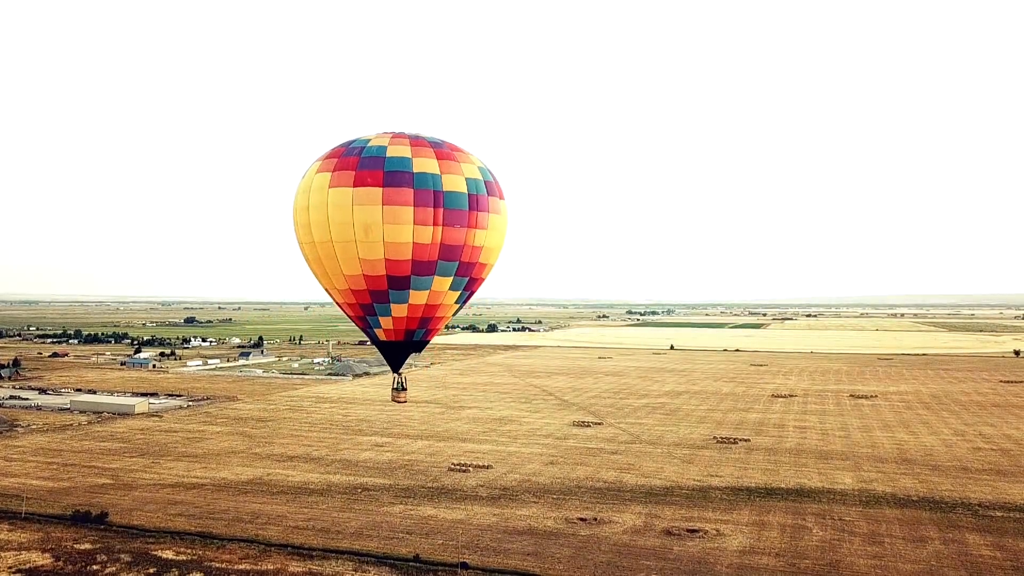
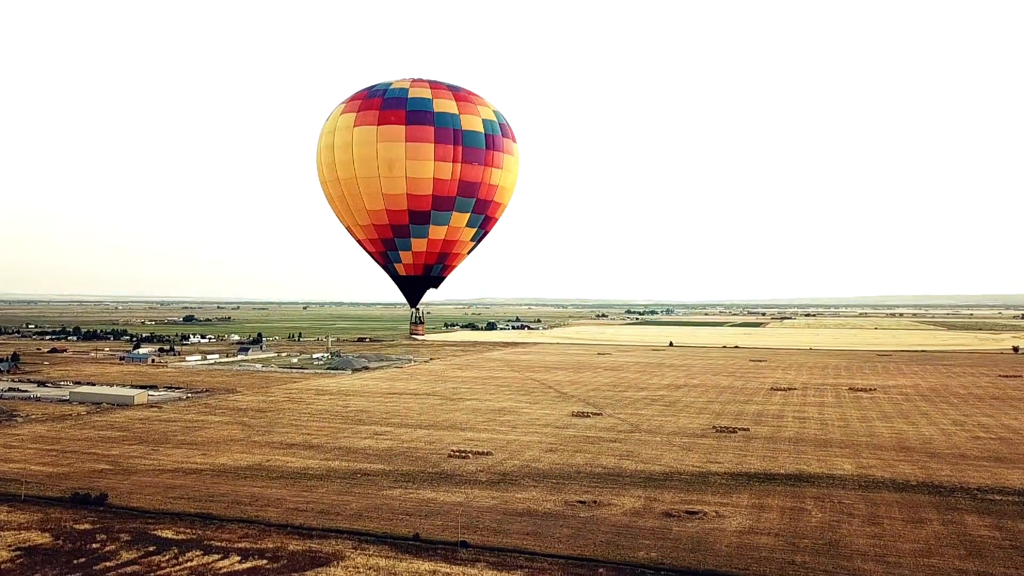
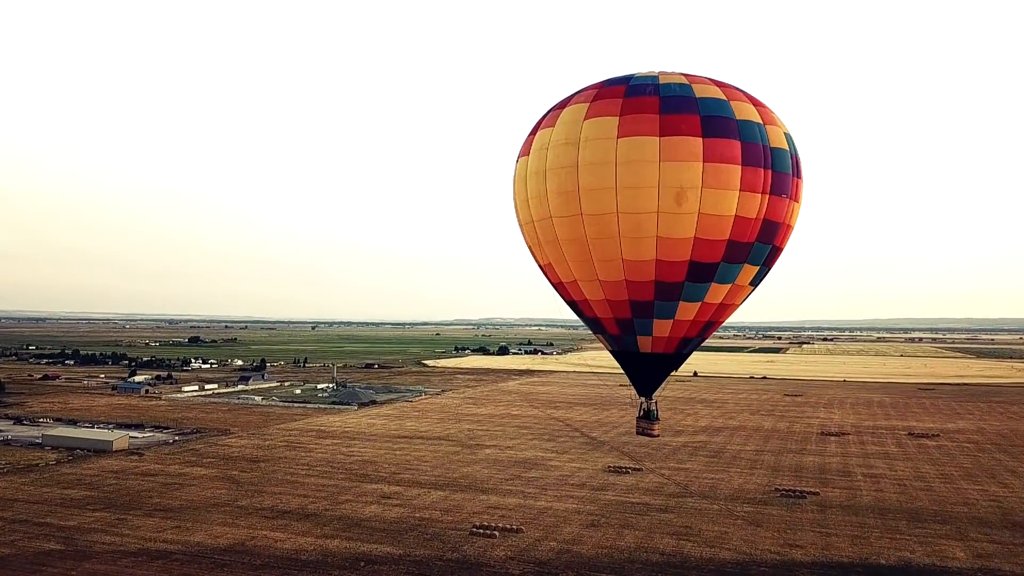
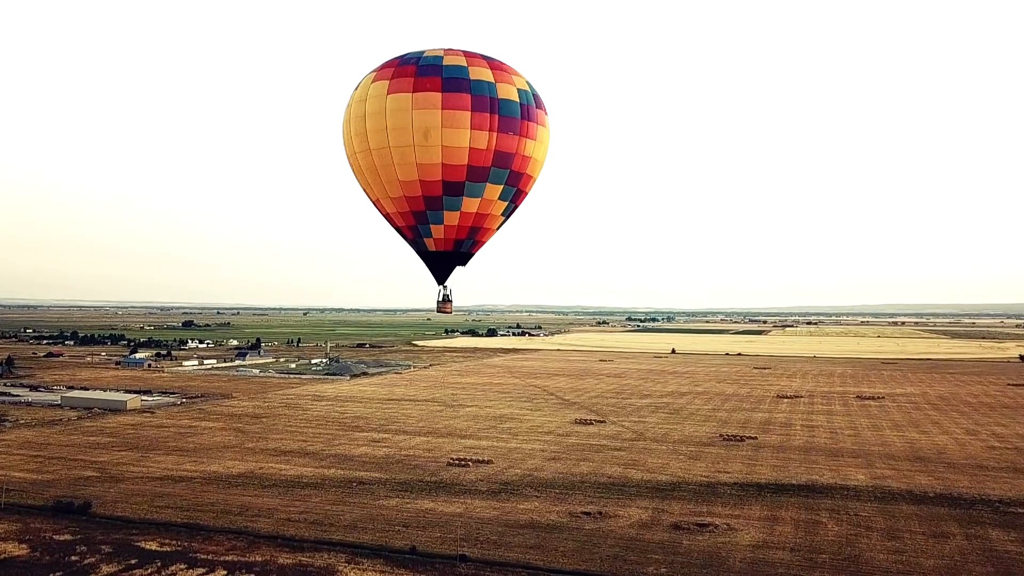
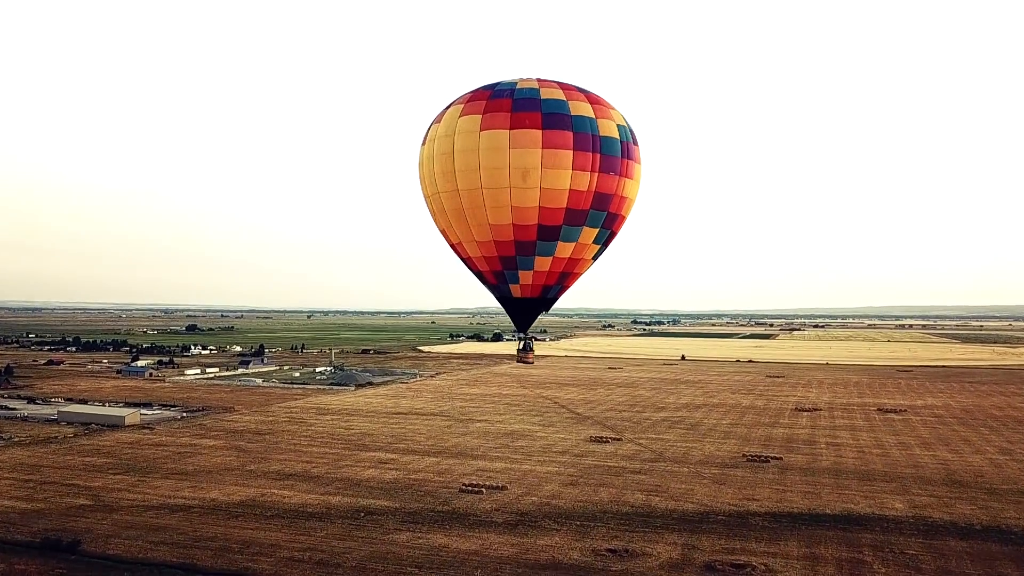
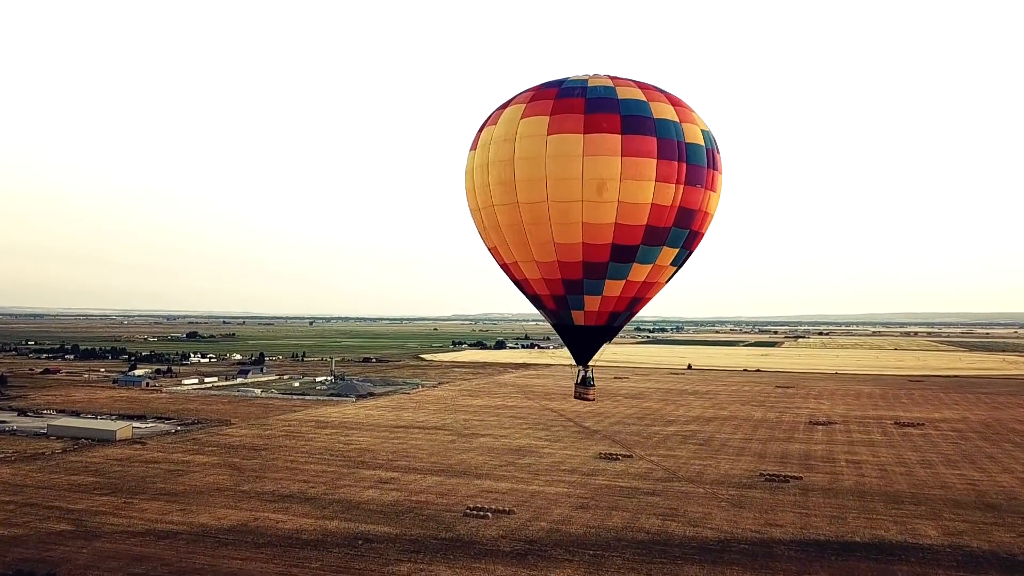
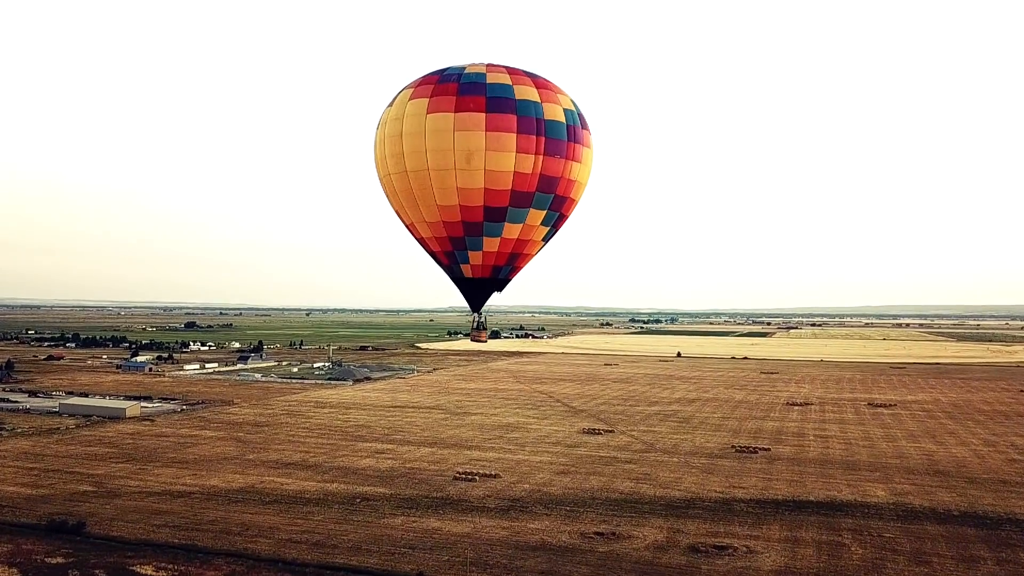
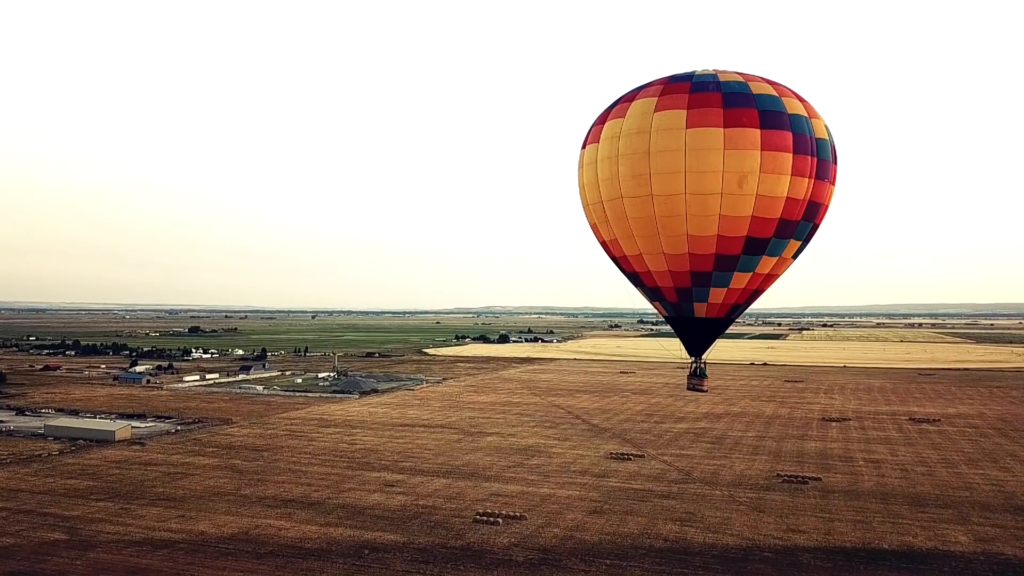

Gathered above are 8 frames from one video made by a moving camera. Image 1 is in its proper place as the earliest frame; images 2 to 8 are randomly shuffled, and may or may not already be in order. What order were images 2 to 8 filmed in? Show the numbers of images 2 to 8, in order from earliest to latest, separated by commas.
2, 4, 7, 5, 6, 3, 8
